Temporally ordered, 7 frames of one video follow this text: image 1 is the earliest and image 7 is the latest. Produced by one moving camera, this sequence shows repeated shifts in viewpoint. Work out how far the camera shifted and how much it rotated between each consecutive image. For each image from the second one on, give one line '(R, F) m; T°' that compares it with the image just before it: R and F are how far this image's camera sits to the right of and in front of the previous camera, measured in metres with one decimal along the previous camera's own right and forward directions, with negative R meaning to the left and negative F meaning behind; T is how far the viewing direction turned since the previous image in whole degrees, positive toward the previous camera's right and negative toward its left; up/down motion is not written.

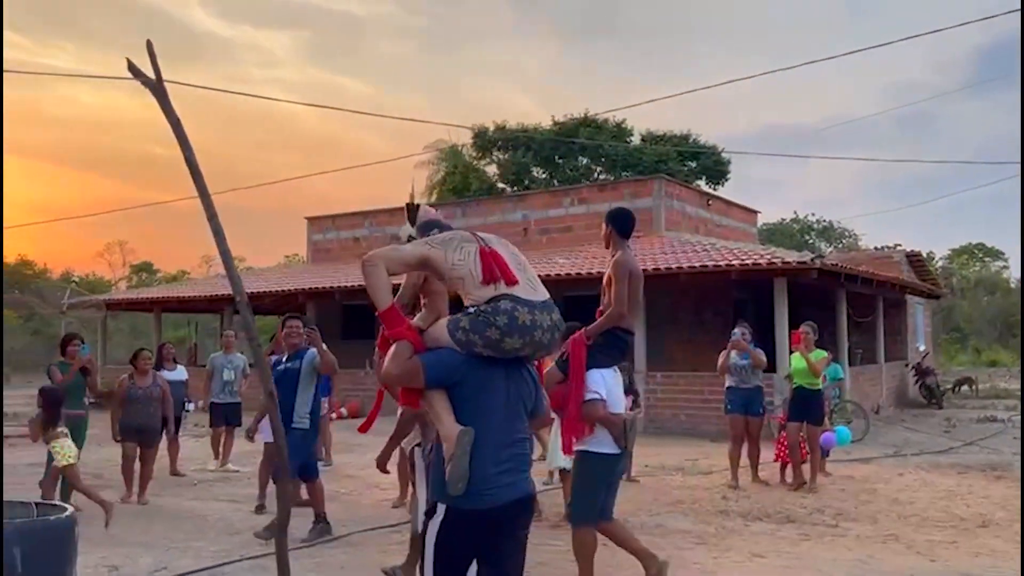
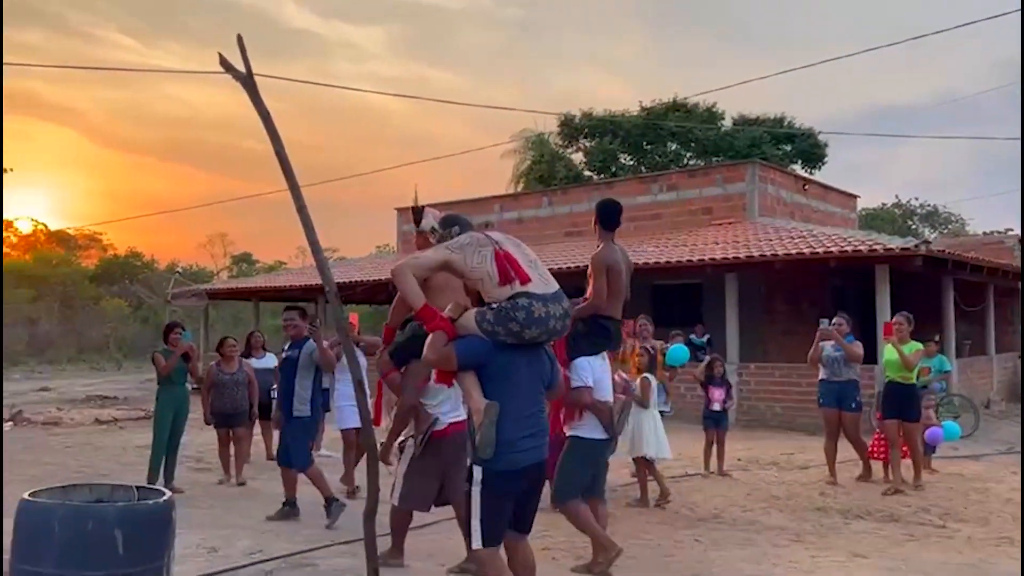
(0.0, +0.1) m; -6°
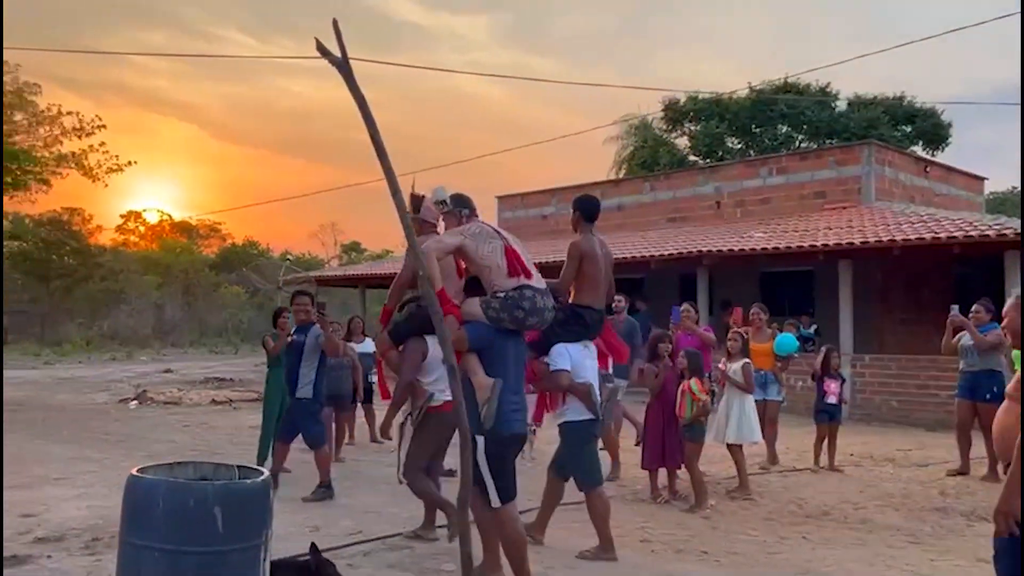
(0.0, +0.1) m; -7°
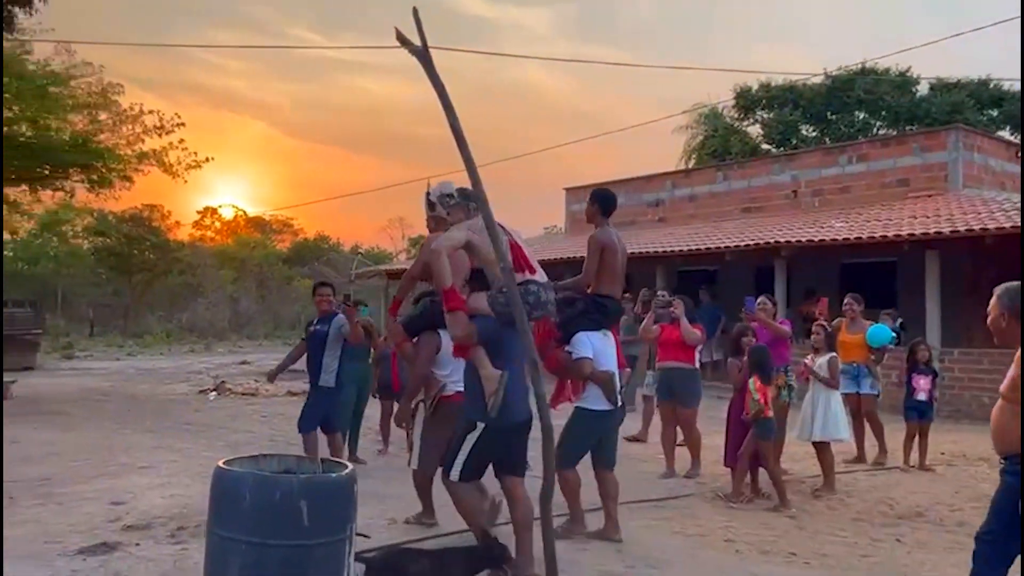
(-0.1, +0.1) m; -4°
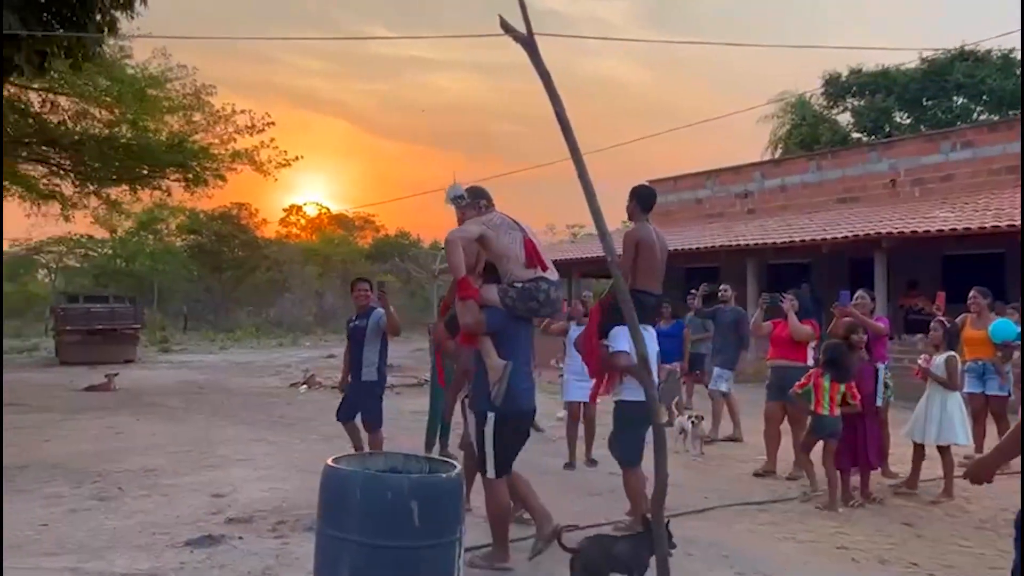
(-0.2, +0.1) m; -5°
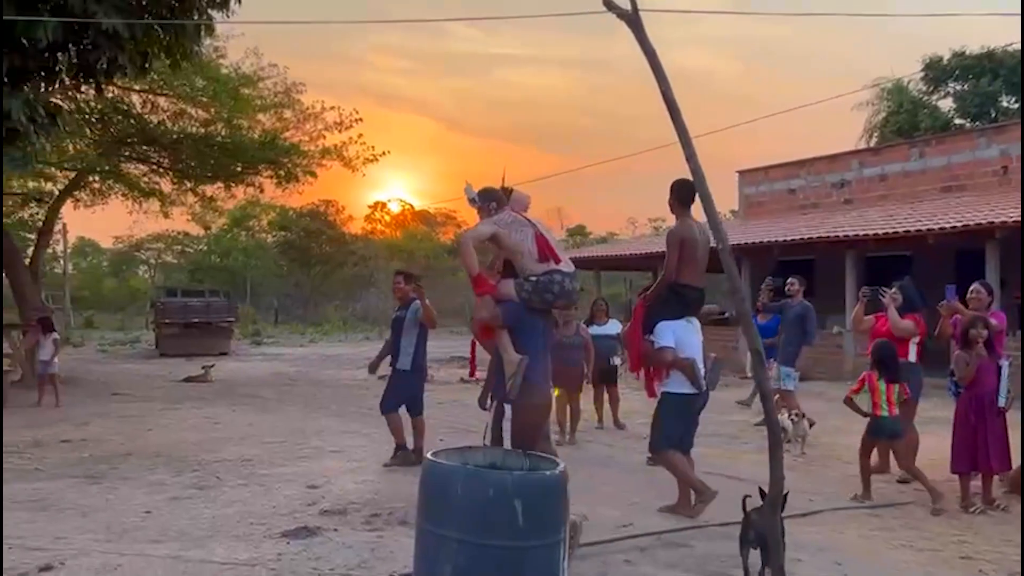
(-0.1, +0.2) m; -5°
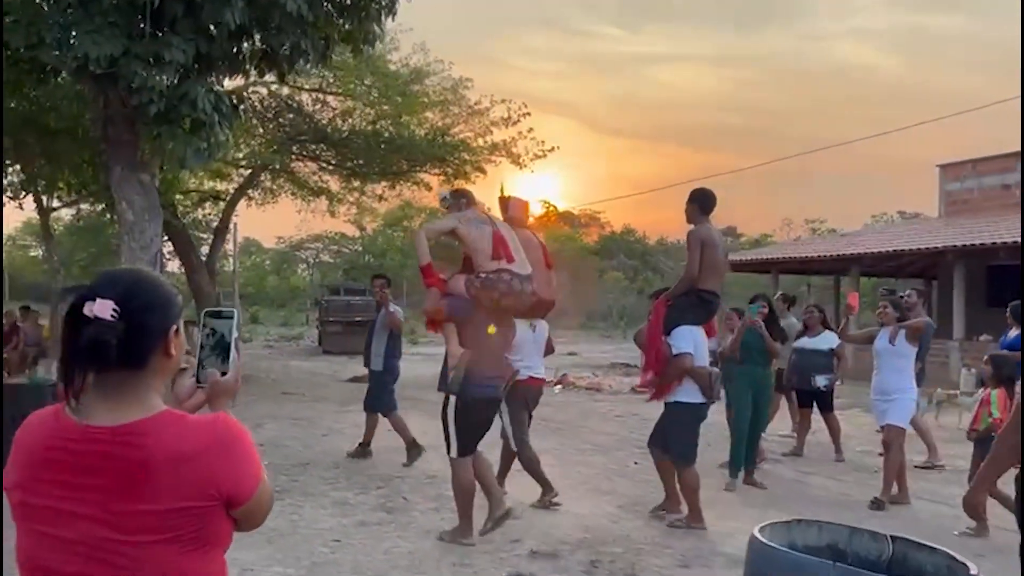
(-0.7, +1.0) m; -10°
